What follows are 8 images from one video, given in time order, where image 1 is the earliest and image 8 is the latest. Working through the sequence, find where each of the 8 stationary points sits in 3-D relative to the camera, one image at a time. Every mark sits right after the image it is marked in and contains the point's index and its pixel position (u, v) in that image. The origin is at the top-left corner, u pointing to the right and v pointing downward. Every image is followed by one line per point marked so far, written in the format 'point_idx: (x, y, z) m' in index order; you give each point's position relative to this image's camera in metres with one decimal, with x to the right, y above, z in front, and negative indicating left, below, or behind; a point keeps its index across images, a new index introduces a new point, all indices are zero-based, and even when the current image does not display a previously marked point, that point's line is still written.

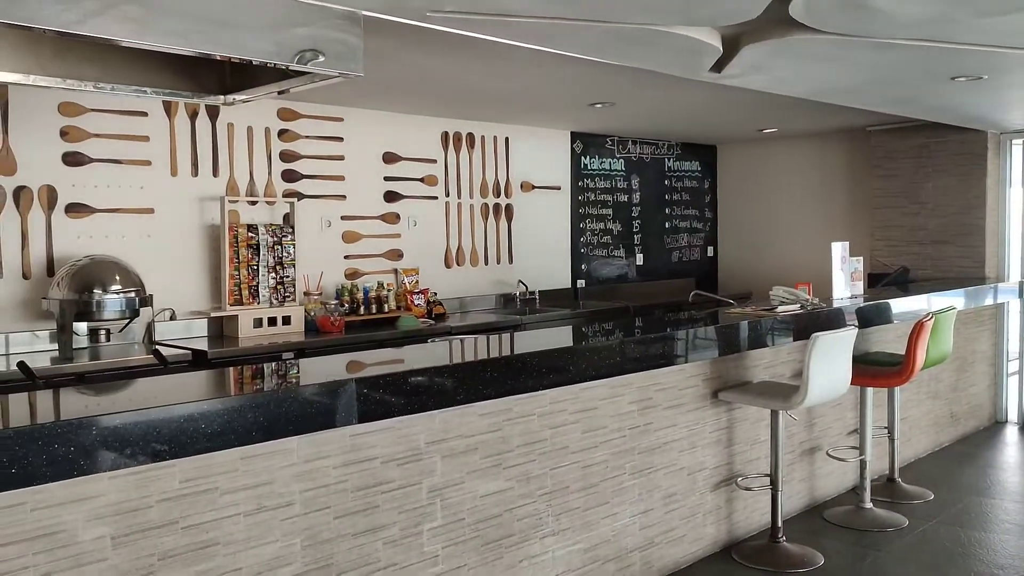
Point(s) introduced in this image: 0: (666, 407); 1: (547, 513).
0: (+0.6, -0.5, +3.5) m
1: (+0.1, -0.8, +3.0) m
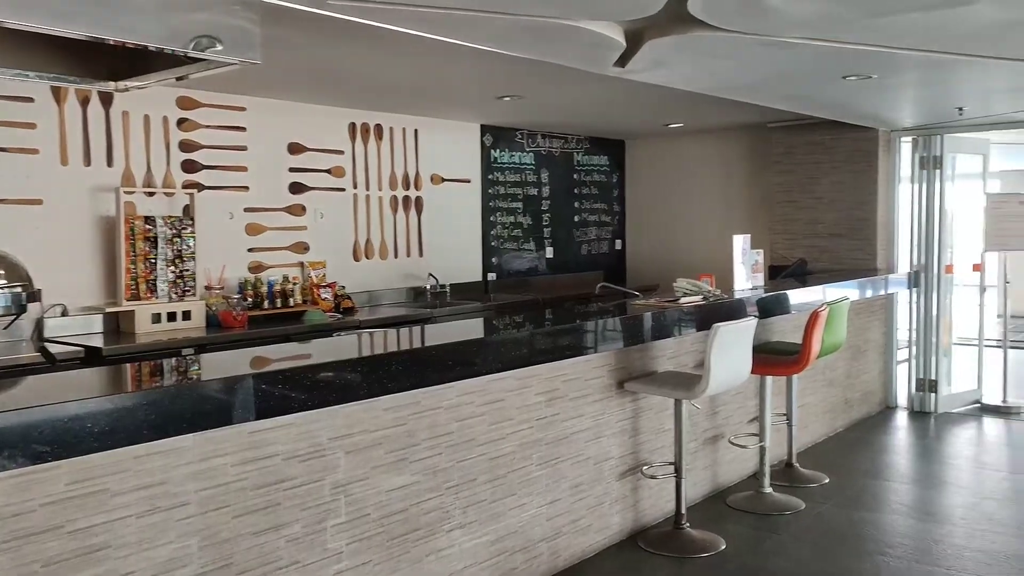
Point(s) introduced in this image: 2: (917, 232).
0: (+0.2, -0.4, +3.6) m
1: (-0.2, -0.7, +3.0) m
2: (+2.9, +0.4, +6.4) m
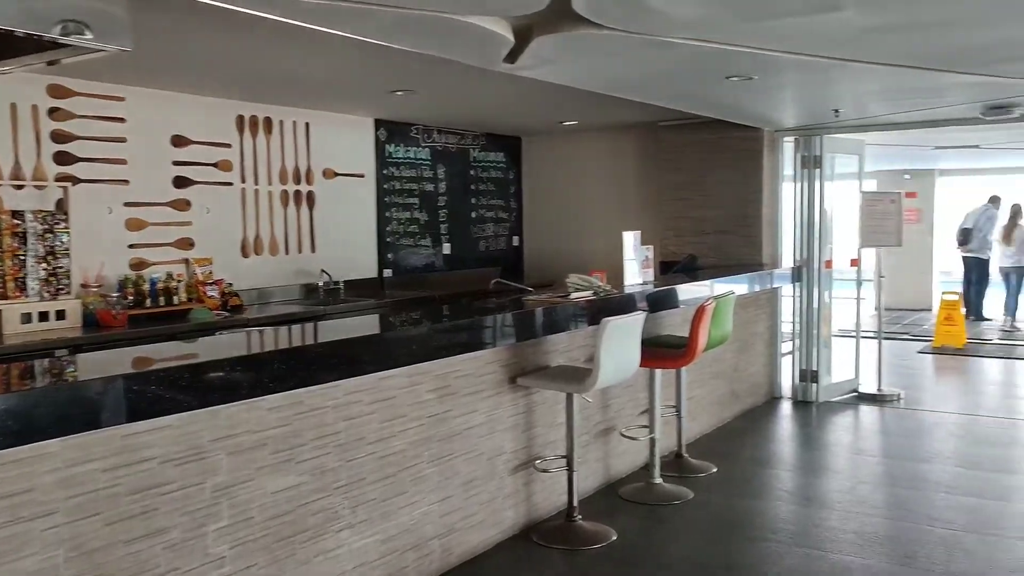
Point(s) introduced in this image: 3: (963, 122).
0: (-0.2, -0.4, +3.6) m
1: (-0.6, -0.7, +3.0) m
2: (+2.1, +0.4, +6.6) m
3: (+3.0, +1.1, +6.1) m
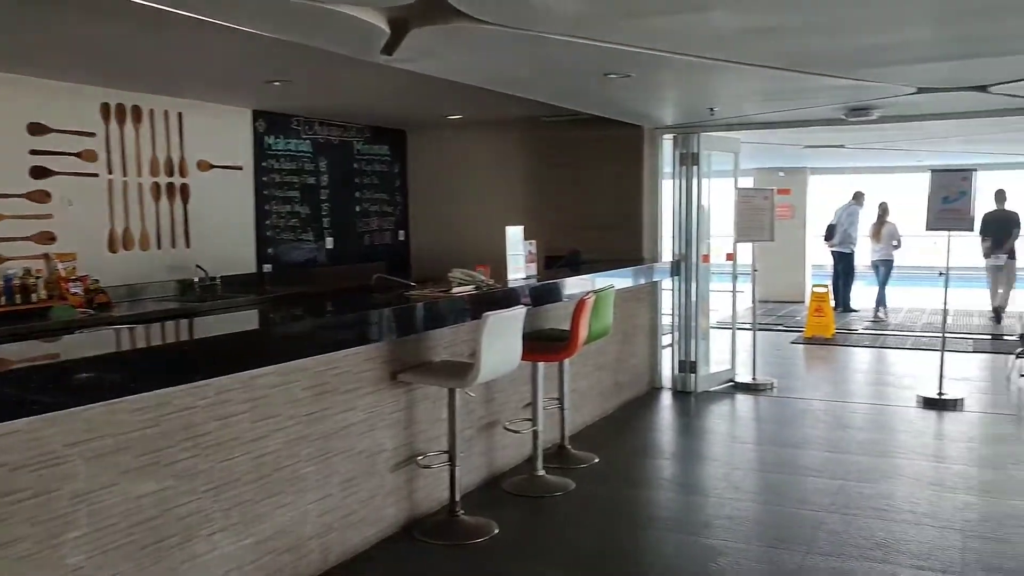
0: (-0.7, -0.4, +3.5) m
1: (-1.0, -0.7, +2.9) m
2: (+1.3, +0.5, +6.8) m
3: (+2.2, +1.2, +6.4) m
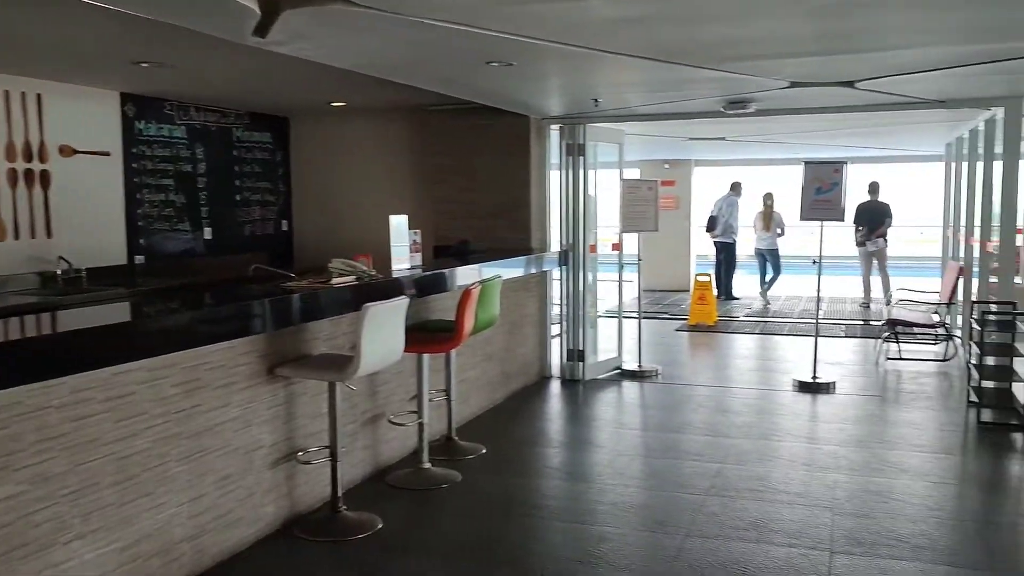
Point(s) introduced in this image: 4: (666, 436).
0: (-1.1, -0.4, +3.4) m
1: (-1.3, -0.7, +2.7) m
2: (+0.4, +0.6, +6.9) m
3: (+1.4, +1.3, +6.5) m
4: (+0.9, -0.9, +5.3) m
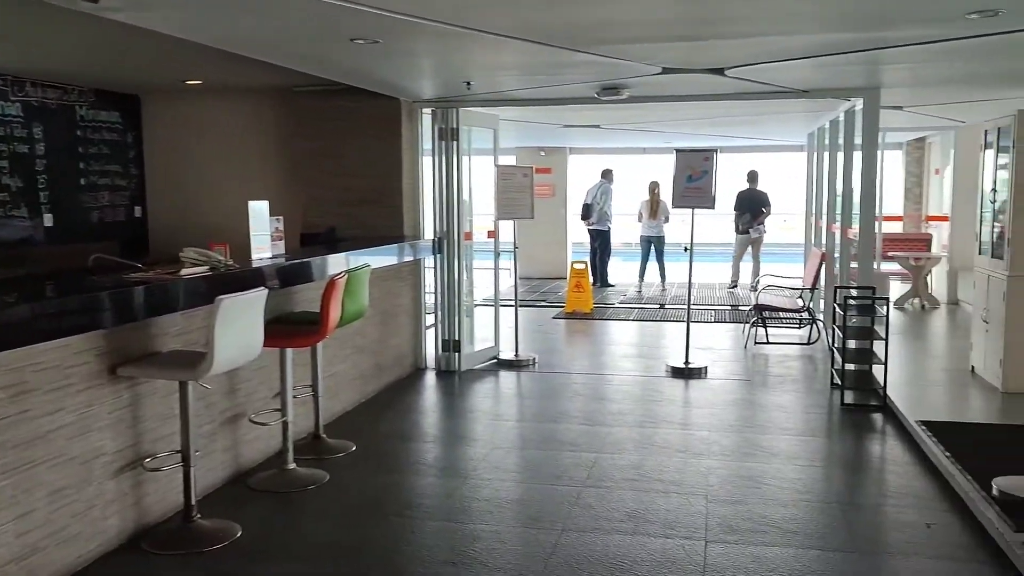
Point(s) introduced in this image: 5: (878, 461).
0: (-1.6, -0.3, +3.0) m
1: (-1.7, -0.7, +2.3) m
2: (-0.5, +0.7, +6.7) m
3: (+0.5, +1.3, +6.5) m
4: (+0.2, -0.8, +5.2) m
5: (+1.8, -0.9, +4.5) m
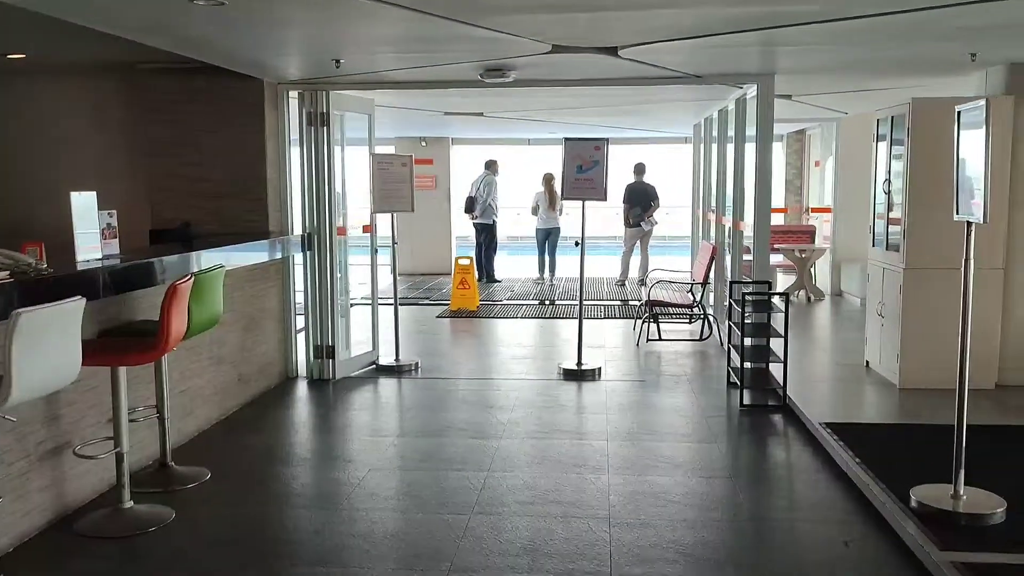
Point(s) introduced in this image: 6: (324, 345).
0: (-1.9, -0.4, +2.3) m
1: (-1.9, -0.7, +1.6) m
2: (-1.4, +0.6, +6.1) m
3: (-0.3, +1.4, +6.0) m
4: (-0.5, -0.8, +4.7) m
5: (+1.3, -0.9, +4.2) m
6: (-1.3, -0.4, +6.2) m
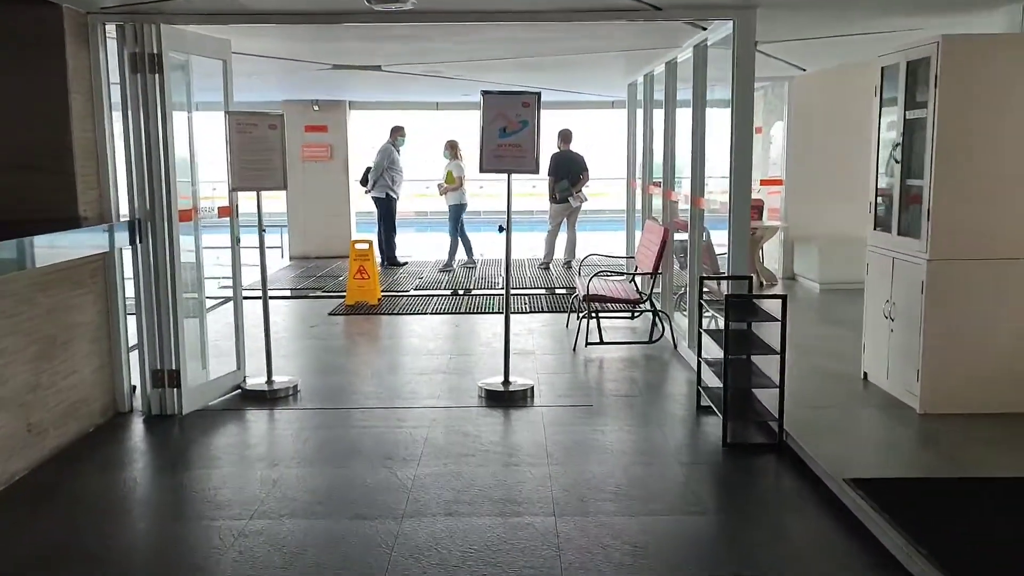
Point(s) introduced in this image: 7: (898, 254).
0: (-2.0, -0.5, +0.7) m
1: (-2.0, -0.9, +0.1) m
2: (-1.9, +0.6, +4.5) m
3: (-0.8, +1.3, +4.5) m
4: (-0.8, -0.8, +3.2) m
5: (+1.0, -0.9, +3.0) m
6: (-1.8, -0.4, +4.6) m
7: (+1.9, +0.2, +4.4) m
